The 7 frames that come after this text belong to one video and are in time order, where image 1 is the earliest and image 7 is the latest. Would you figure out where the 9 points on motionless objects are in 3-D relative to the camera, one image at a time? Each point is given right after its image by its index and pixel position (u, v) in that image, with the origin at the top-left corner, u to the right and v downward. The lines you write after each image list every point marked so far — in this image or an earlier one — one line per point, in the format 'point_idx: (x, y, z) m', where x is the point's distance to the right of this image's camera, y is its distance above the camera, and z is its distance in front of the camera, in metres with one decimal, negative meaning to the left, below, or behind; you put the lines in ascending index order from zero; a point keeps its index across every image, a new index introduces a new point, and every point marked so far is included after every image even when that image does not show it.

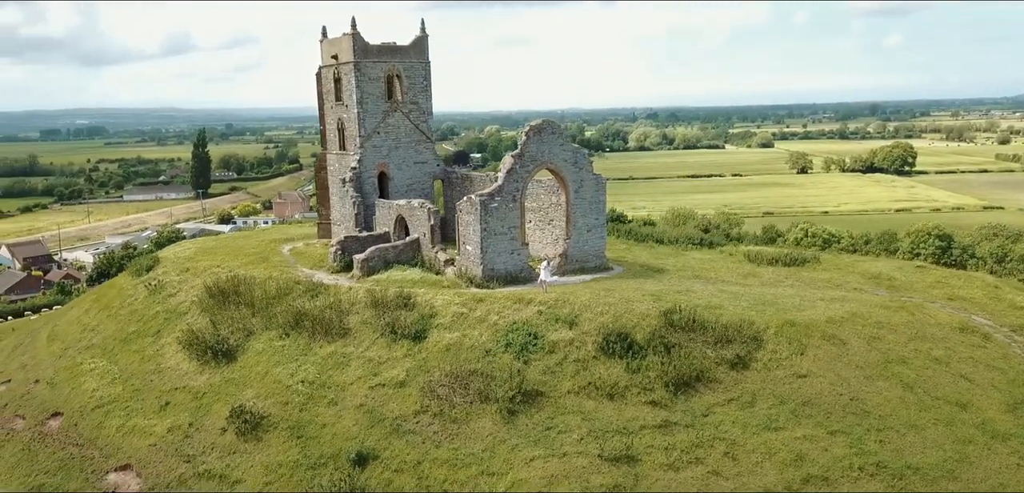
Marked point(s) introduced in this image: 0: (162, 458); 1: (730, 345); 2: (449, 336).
0: (-7.8, -4.7, +18.3) m
1: (+5.0, -2.3, +18.7) m
2: (-1.5, -2.1, +19.6) m
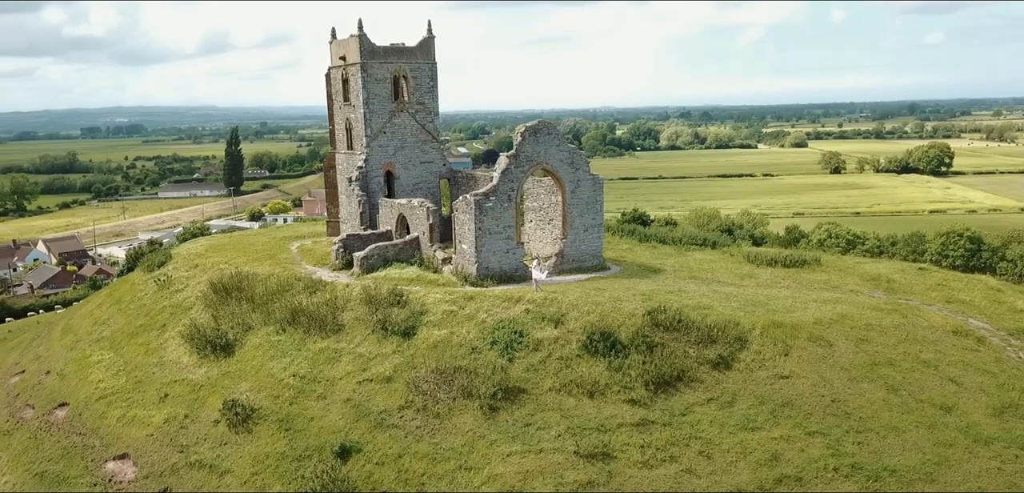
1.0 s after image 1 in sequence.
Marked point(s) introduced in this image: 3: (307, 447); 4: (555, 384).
0: (-8.2, -4.7, +18.9) m
1: (+4.7, -2.3, +18.9) m
2: (-1.8, -2.1, +19.9) m
3: (-4.4, -4.3, +17.5) m
4: (+0.9, -3.0, +17.9) m
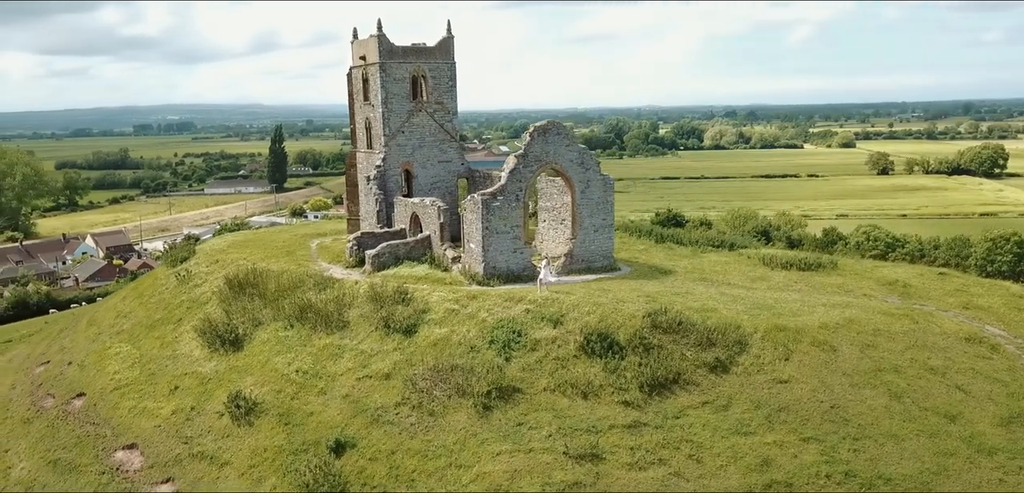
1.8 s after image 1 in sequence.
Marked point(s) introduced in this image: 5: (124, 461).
0: (-8.3, -4.6, +19.4) m
1: (+4.6, -2.3, +18.7) m
2: (-1.8, -2.1, +20.1) m
3: (-4.5, -4.2, +17.8) m
4: (+0.8, -3.0, +18.0) m
5: (-9.1, -5.0, +19.1) m
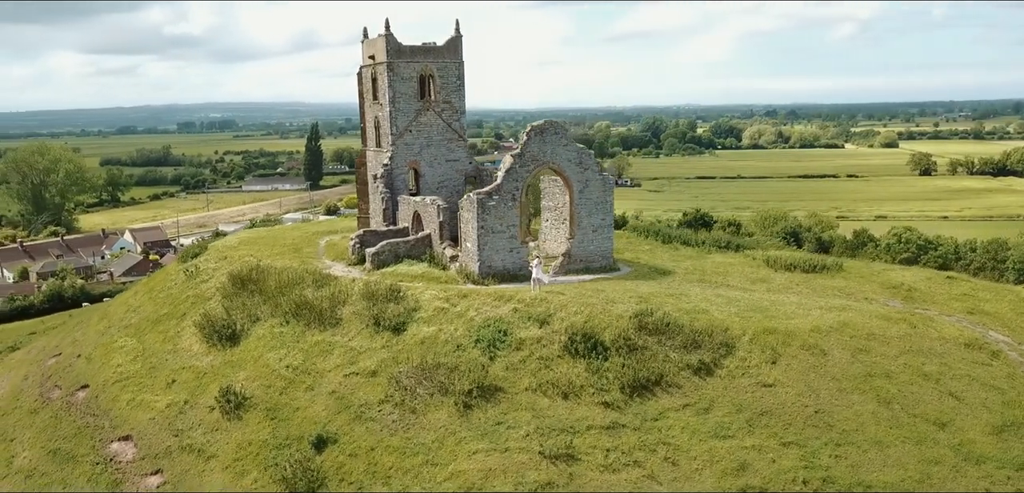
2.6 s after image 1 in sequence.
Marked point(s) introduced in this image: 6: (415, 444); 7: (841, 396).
0: (-8.6, -4.5, +19.8) m
1: (+4.2, -2.4, +18.5) m
2: (-2.1, -2.1, +20.2) m
3: (-4.9, -4.2, +18.0) m
4: (+0.4, -3.0, +18.0) m
5: (-9.4, -4.9, +19.6) m
6: (-2.0, -4.1, +17.0) m
7: (+7.1, -3.2, +17.8) m
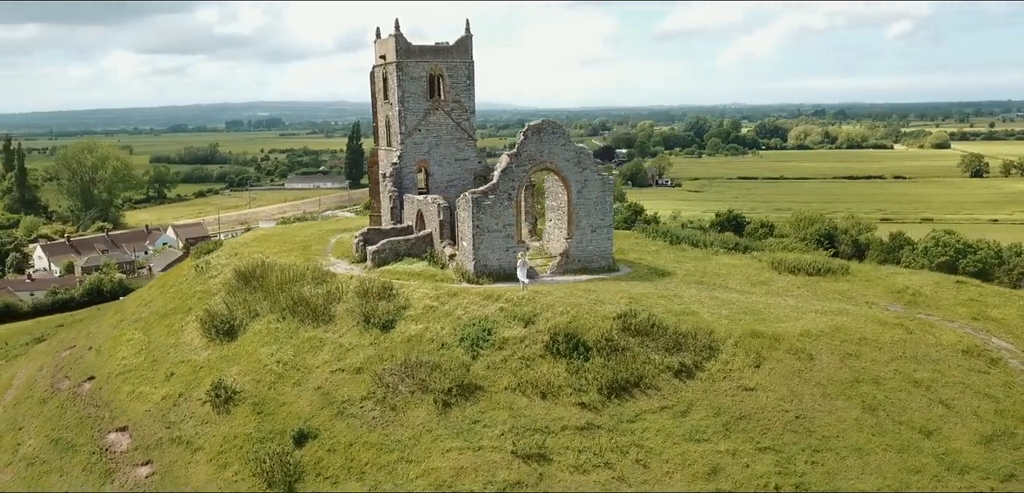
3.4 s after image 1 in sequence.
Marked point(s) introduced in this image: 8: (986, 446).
0: (-9.0, -4.4, +20.3) m
1: (+3.8, -2.4, +18.4) m
2: (-2.4, -2.0, +20.4) m
3: (-5.4, -4.1, +18.3) m
4: (0.0, -3.0, +18.0) m
5: (-9.8, -4.8, +20.1) m
6: (-2.5, -4.1, +17.2) m
7: (+6.7, -3.3, +17.5) m
8: (+9.7, -4.1, +16.7) m
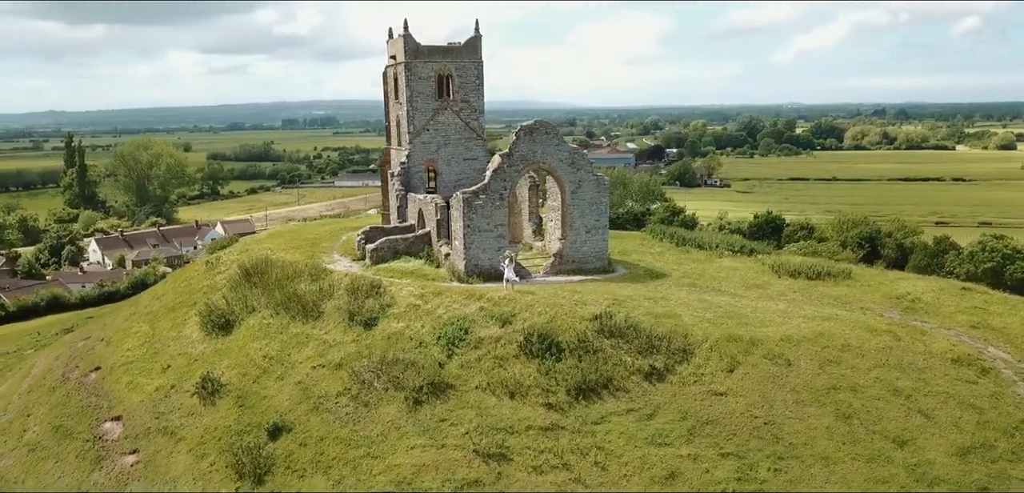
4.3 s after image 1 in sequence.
0: (-9.5, -4.3, +20.9) m
1: (+3.2, -2.4, +18.2) m
2: (-2.9, -2.0, +20.6) m
3: (-6.0, -4.0, +18.8) m
4: (-0.7, -3.0, +18.1) m
5: (-10.3, -4.7, +20.8) m
6: (-3.2, -4.0, +17.4) m
7: (+6.0, -3.4, +17.1) m
8: (+9.0, -4.2, +16.2) m
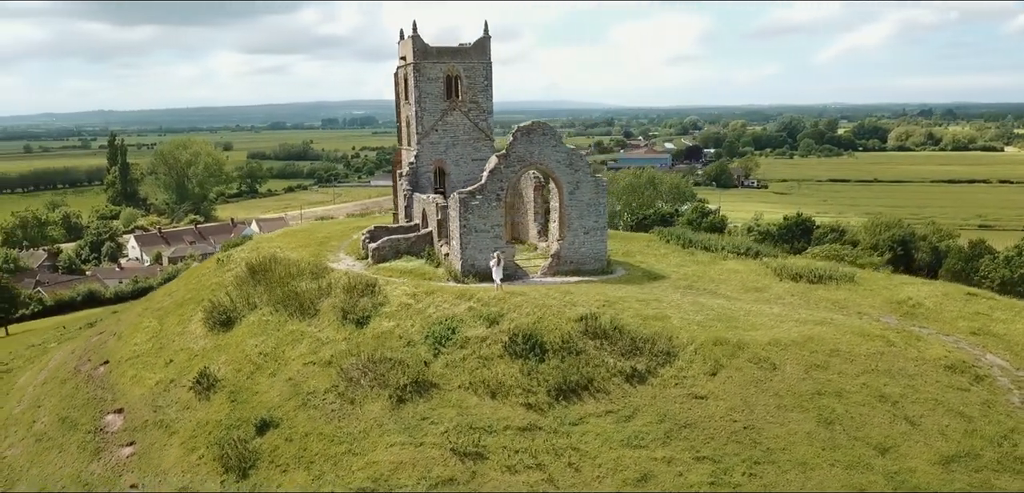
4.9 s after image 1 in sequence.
0: (-9.7, -4.2, +21.5) m
1: (+2.8, -2.5, +18.2) m
2: (-3.2, -2.0, +20.9) m
3: (-6.4, -4.0, +19.2) m
4: (-1.0, -3.0, +18.3) m
5: (-10.6, -4.6, +21.4) m
6: (-3.6, -4.0, +17.7) m
7: (+5.5, -3.4, +17.0) m
8: (+8.5, -4.3, +15.9) m
